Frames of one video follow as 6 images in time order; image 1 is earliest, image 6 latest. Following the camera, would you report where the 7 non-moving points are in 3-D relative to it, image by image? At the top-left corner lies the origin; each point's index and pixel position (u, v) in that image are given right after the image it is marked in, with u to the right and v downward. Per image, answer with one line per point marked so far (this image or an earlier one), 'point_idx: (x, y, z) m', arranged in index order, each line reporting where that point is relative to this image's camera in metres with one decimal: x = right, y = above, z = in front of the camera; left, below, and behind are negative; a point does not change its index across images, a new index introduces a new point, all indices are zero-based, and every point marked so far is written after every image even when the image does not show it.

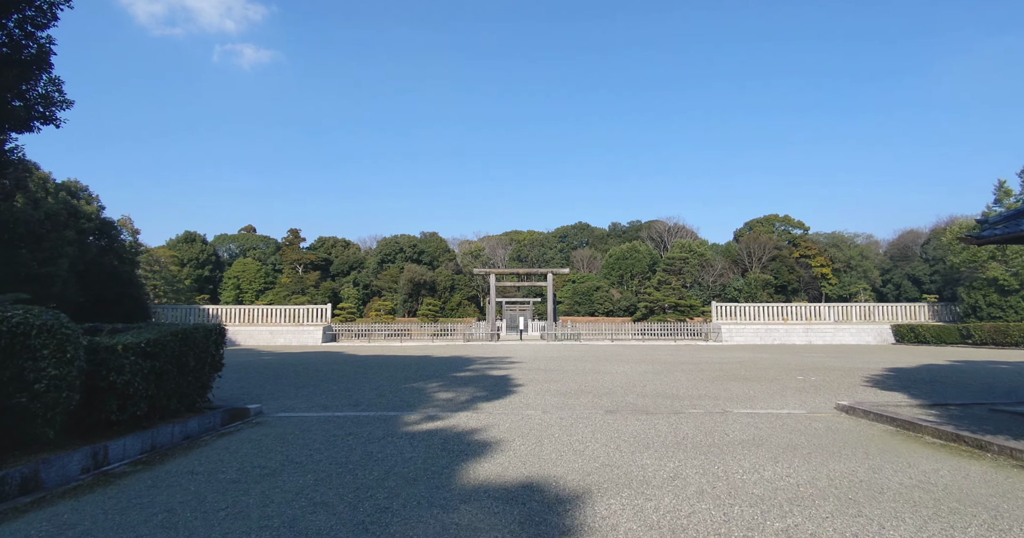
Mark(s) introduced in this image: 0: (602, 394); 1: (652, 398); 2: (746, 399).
0: (+1.4, -2.0, +9.0) m
1: (+2.1, -1.9, +8.6) m
2: (+3.5, -2.0, +8.5) m
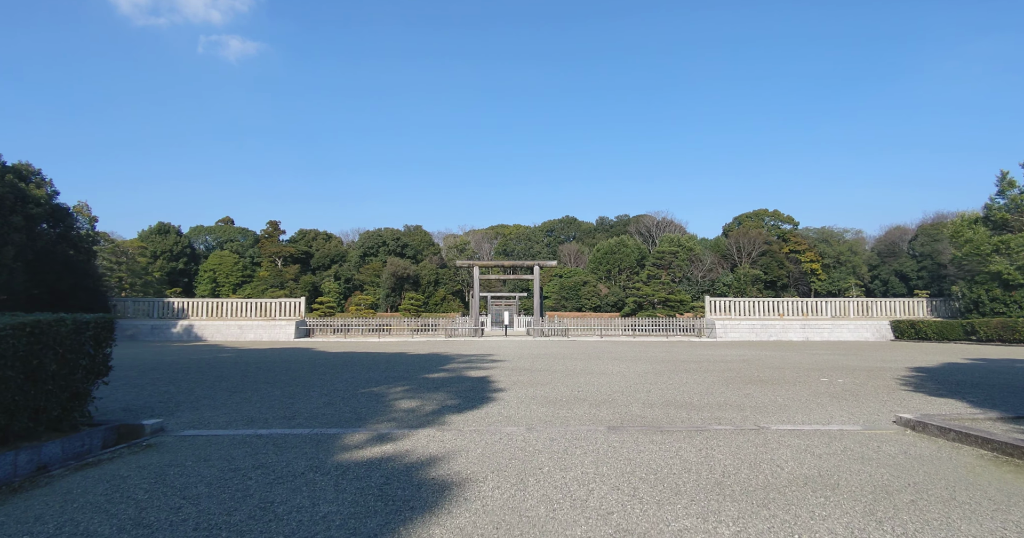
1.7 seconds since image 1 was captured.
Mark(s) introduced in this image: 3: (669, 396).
0: (+1.2, -1.7, +7.3) m
1: (+1.8, -1.7, +6.9) m
2: (+3.2, -1.7, +6.9) m
3: (+2.2, -1.8, +7.8) m
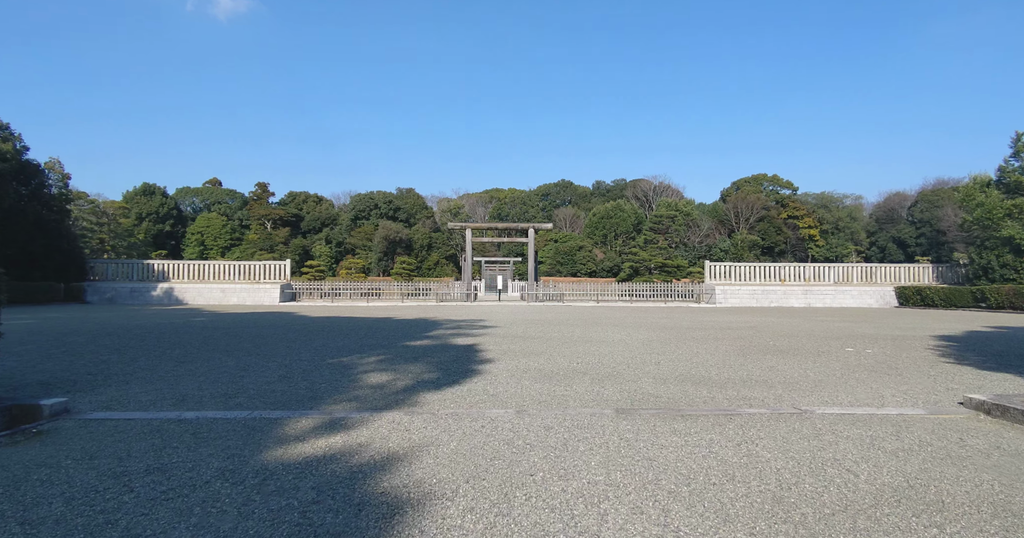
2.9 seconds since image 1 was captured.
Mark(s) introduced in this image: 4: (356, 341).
0: (+1.0, -1.2, +6.2) m
1: (+1.7, -1.2, +5.9) m
2: (+3.1, -1.2, +5.8) m
3: (+2.0, -1.2, +6.7) m
4: (-2.8, -1.3, +10.1) m
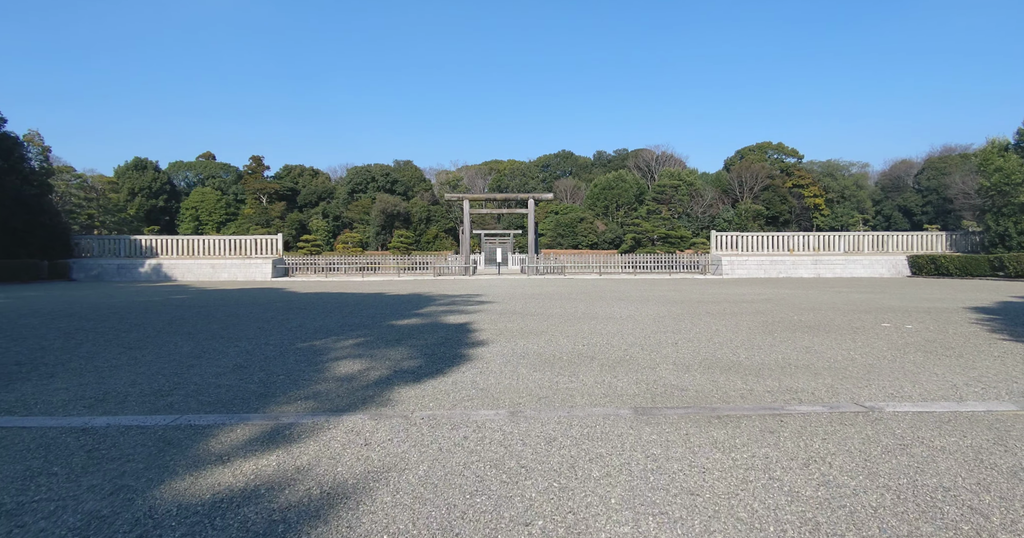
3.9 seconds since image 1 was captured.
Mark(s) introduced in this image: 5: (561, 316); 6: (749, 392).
0: (+1.0, -0.9, +5.3) m
1: (+1.7, -0.9, +4.9) m
2: (+3.1, -0.9, +4.9) m
3: (+2.0, -0.9, +5.8) m
4: (-2.8, -0.8, +9.2) m
5: (+0.8, -0.8, +9.3) m
6: (+1.8, -0.9, +4.3) m
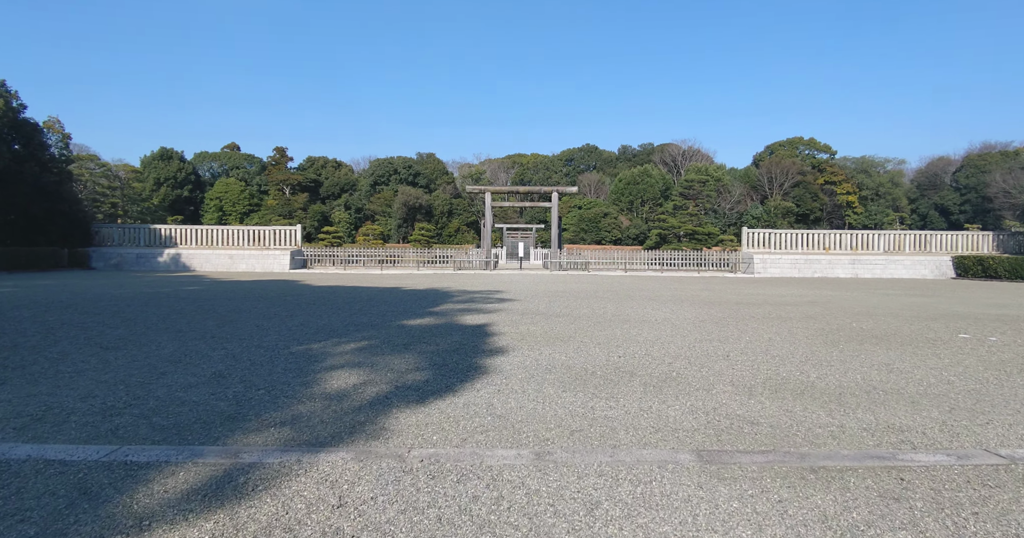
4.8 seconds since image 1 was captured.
0: (+1.2, -0.9, +4.4) m
1: (+1.8, -0.9, +4.0) m
2: (+3.2, -0.9, +3.9) m
3: (+2.2, -0.9, +4.9) m
4: (-2.5, -0.7, +8.4) m
5: (+1.1, -0.7, +8.4) m
6: (+1.9, -0.9, +3.4) m
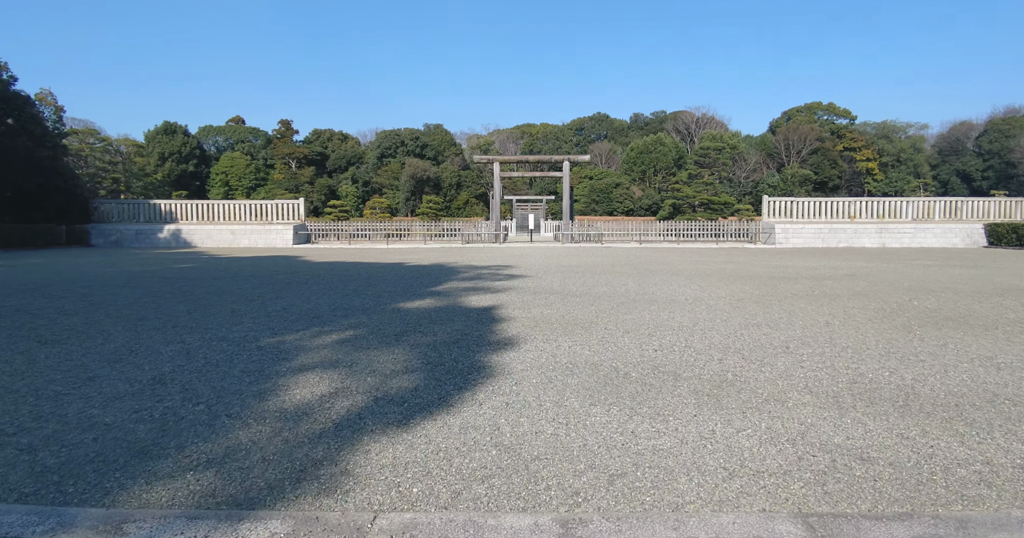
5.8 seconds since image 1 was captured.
0: (+1.2, -0.7, +3.4) m
1: (+1.9, -0.8, +3.0) m
2: (+3.3, -0.8, +2.9) m
3: (+2.3, -0.7, +3.9) m
4: (-2.3, -0.4, +7.5) m
5: (+1.3, -0.4, +7.4) m
6: (+2.0, -0.8, +2.4) m
